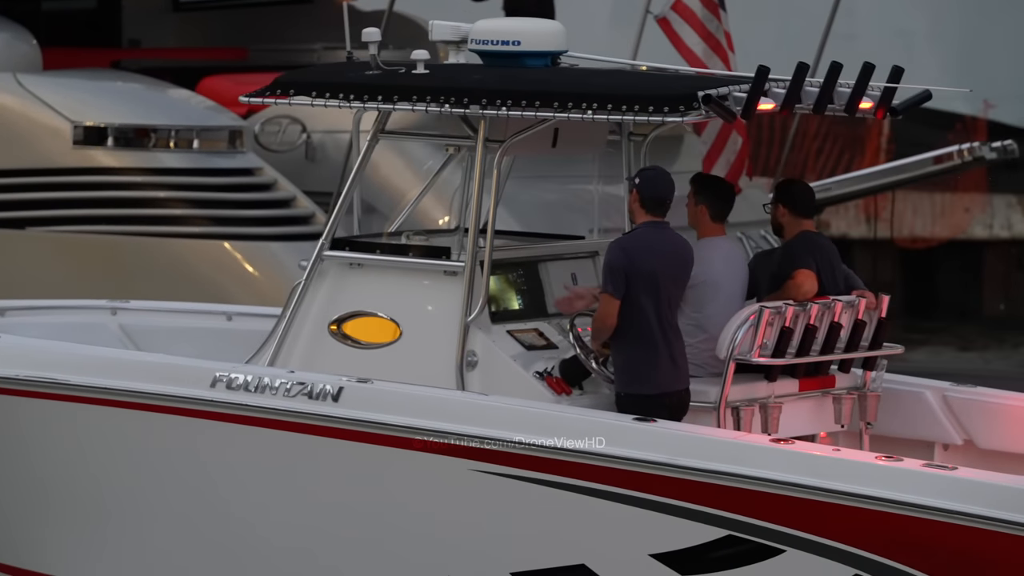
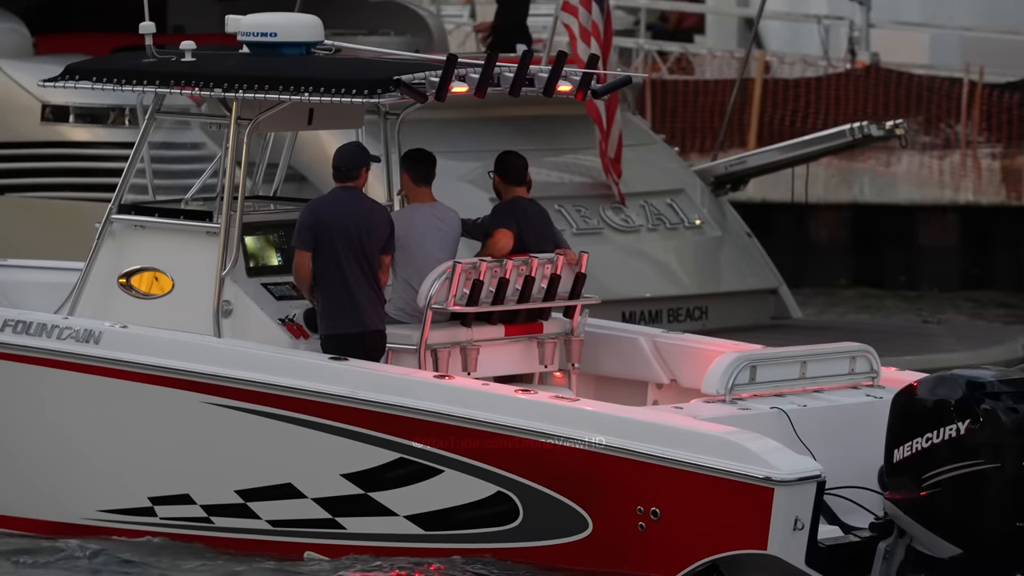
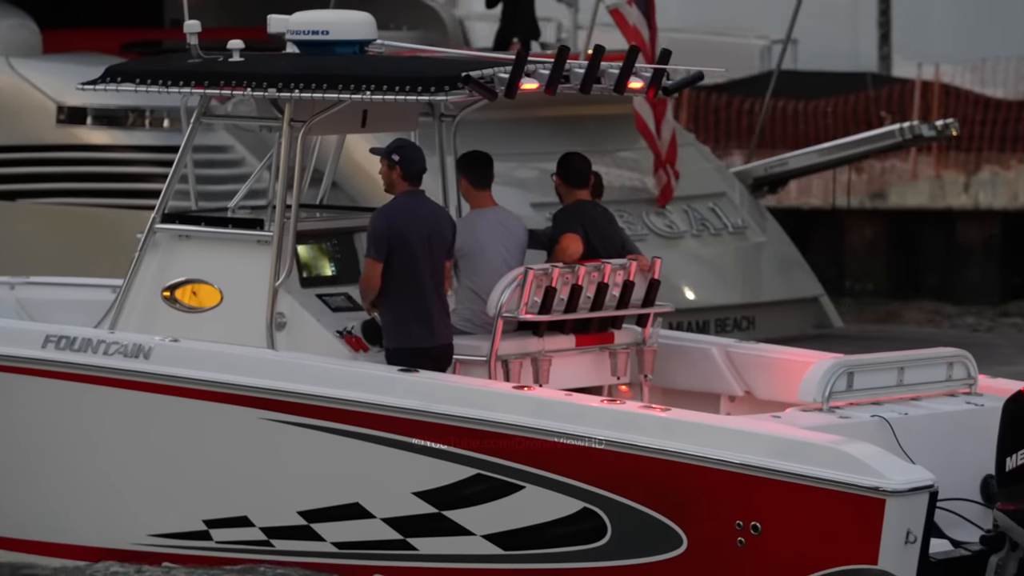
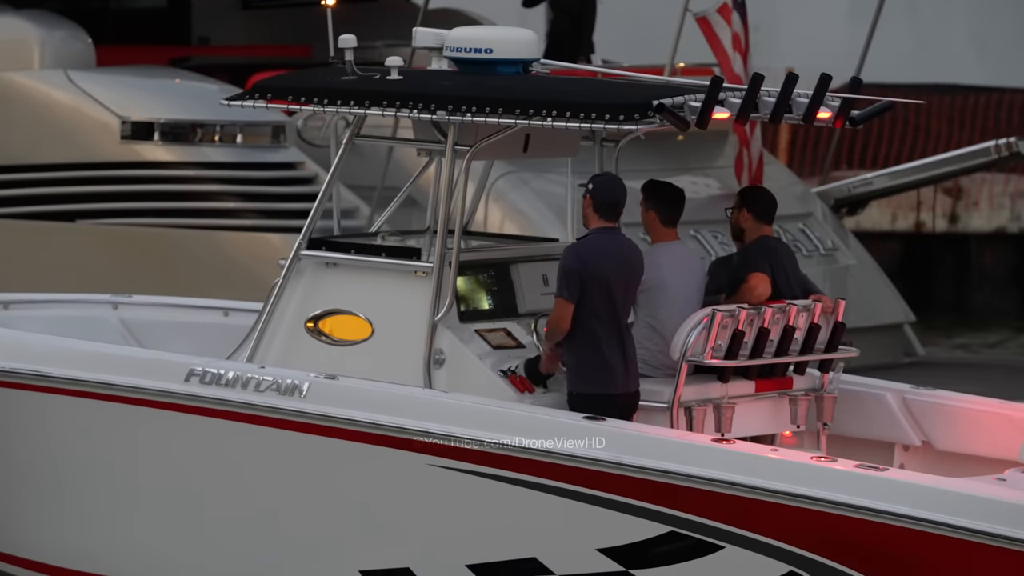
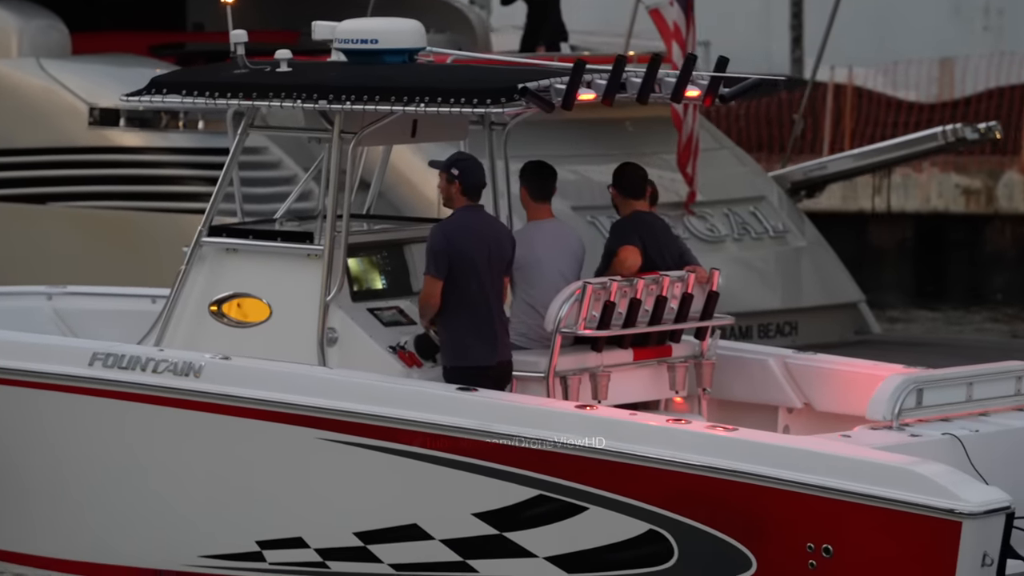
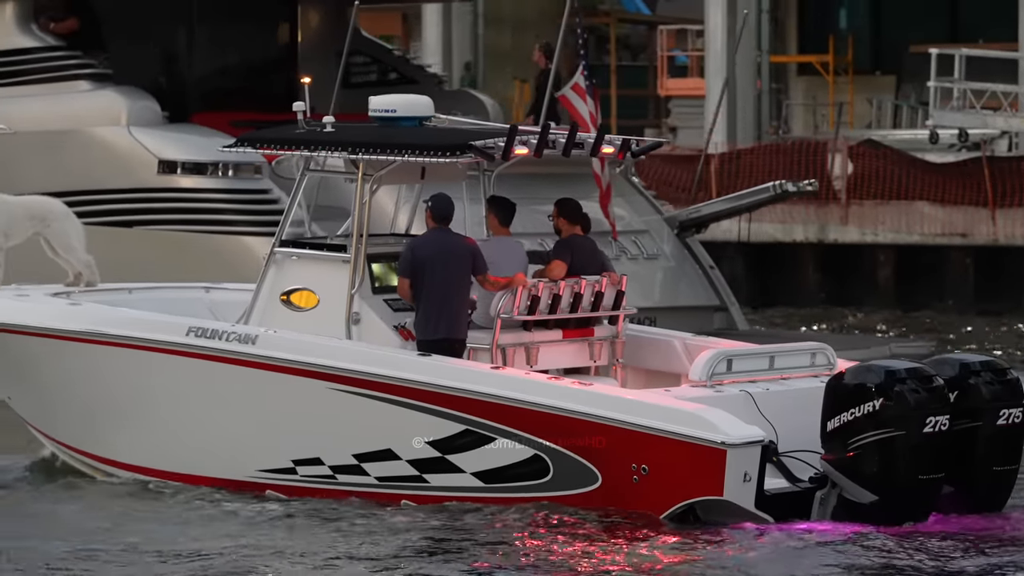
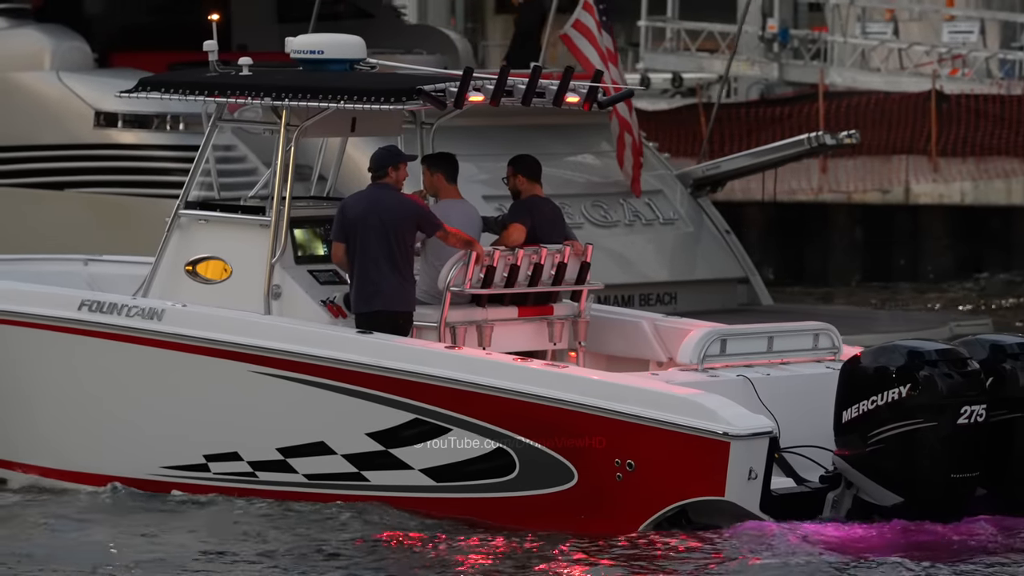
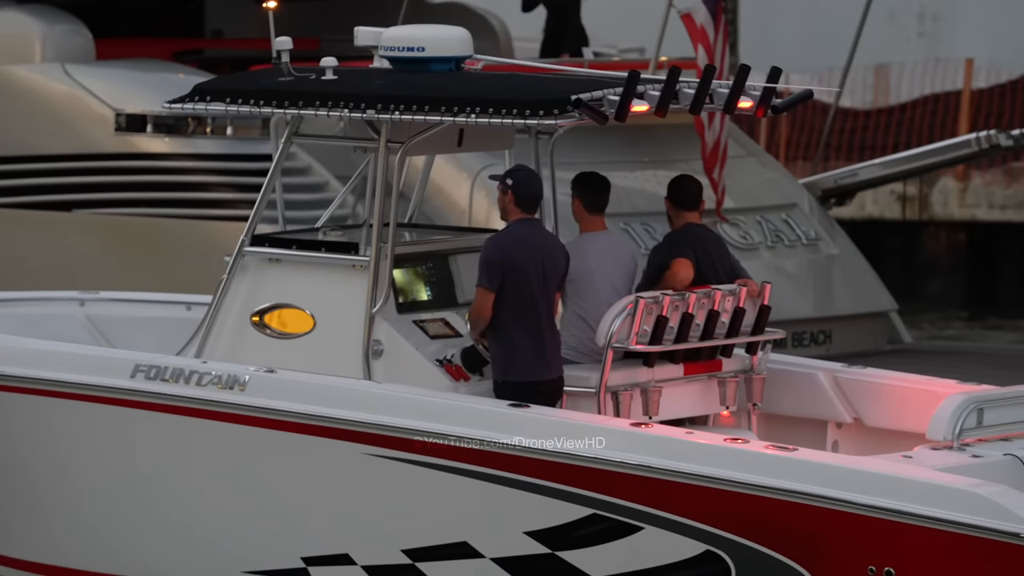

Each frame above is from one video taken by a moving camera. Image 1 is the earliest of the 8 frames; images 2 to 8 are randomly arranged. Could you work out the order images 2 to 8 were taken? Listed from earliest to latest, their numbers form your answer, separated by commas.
4, 8, 5, 3, 2, 7, 6
